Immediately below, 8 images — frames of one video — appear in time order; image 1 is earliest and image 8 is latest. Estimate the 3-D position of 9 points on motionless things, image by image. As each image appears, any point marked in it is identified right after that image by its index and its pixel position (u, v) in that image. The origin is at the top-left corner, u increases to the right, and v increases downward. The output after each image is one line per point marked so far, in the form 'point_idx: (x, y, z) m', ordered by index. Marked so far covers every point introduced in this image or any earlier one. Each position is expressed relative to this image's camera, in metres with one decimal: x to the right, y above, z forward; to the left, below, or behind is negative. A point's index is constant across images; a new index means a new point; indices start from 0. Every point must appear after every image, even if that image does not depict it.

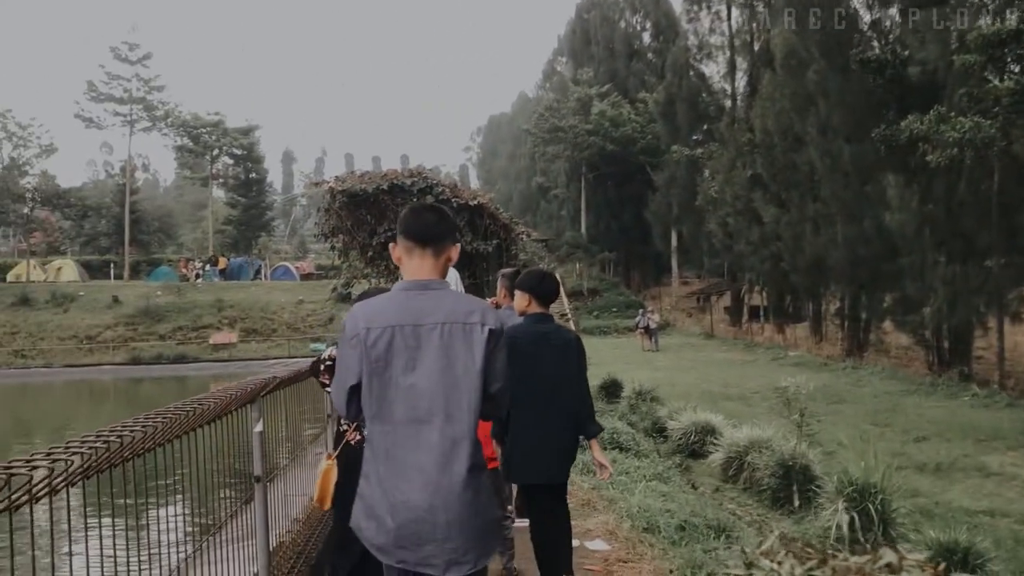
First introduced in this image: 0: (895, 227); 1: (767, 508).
0: (+6.0, +1.0, +14.0) m
1: (+2.1, -1.8, +7.3) m
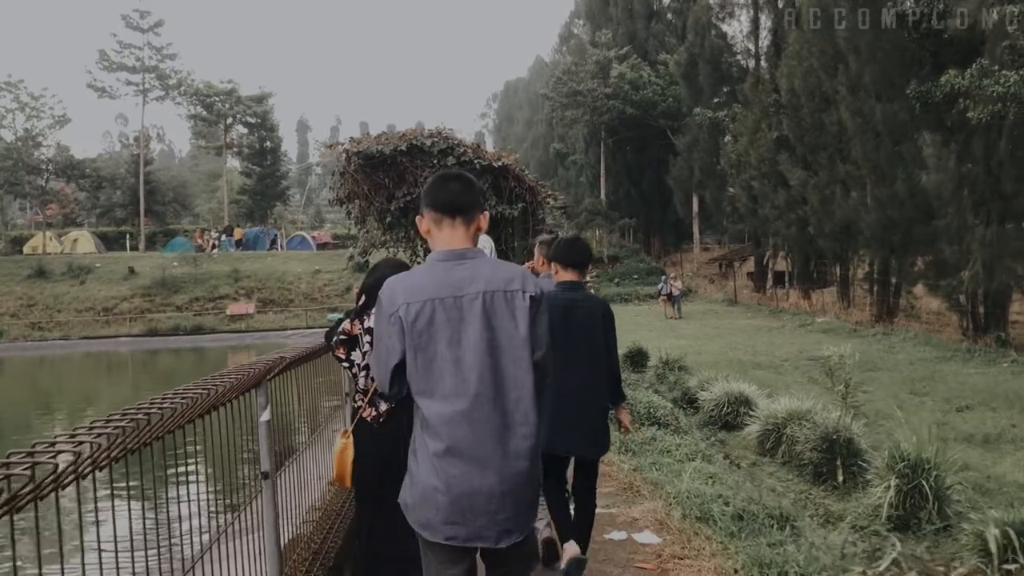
0: (+6.3, +1.5, +13.5) m
1: (+2.3, -1.5, +6.9) m
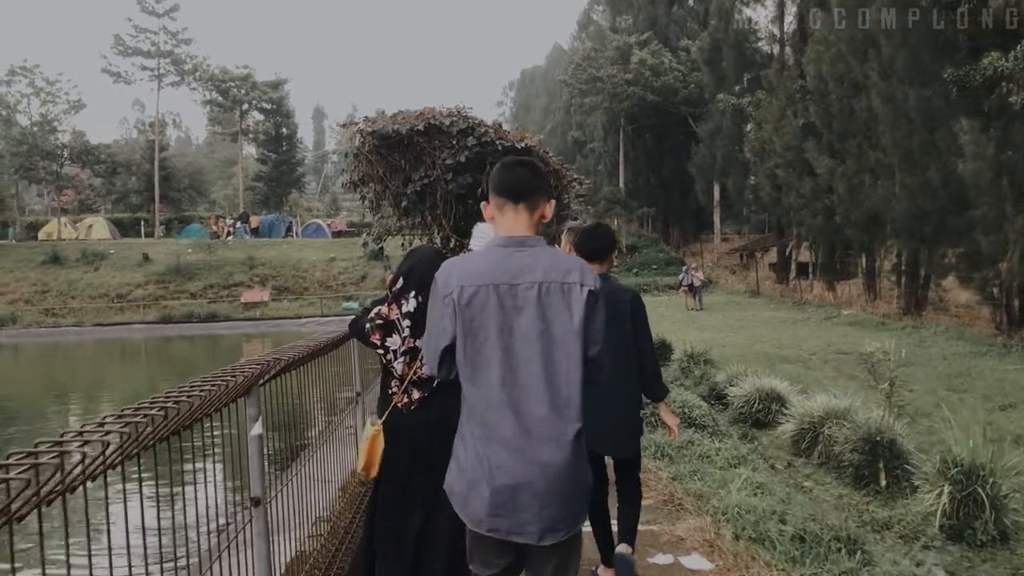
0: (+6.6, +1.6, +13.0) m
1: (+2.5, -1.5, +6.5) m
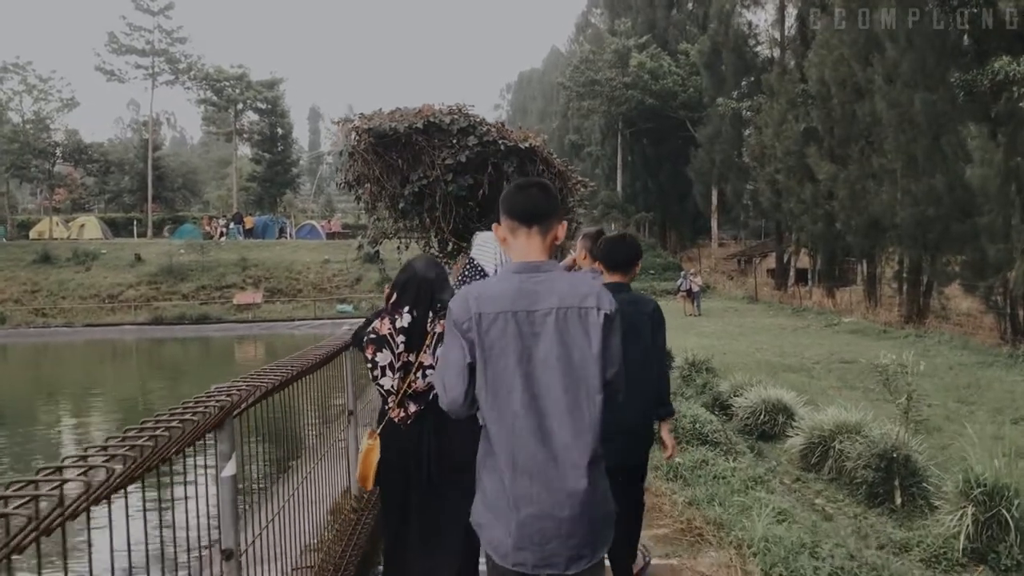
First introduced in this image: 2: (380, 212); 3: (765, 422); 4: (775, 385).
0: (+6.6, +1.5, +12.7) m
1: (+2.5, -1.5, +6.2) m
2: (-0.9, +0.5, +6.4) m
3: (+2.3, -1.2, +8.2) m
4: (+2.9, -1.1, +9.8) m
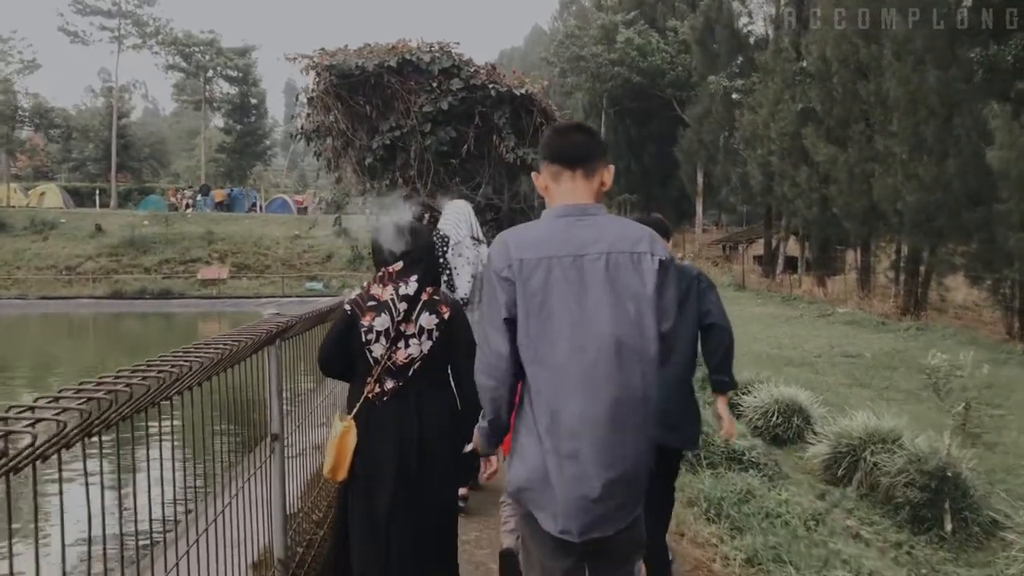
0: (+6.4, +1.6, +11.8) m
1: (+2.4, -1.5, +5.3) m
2: (-1.0, +0.7, +5.3) m
3: (+2.2, -1.1, +7.3) m
4: (+2.7, -0.9, +8.8) m
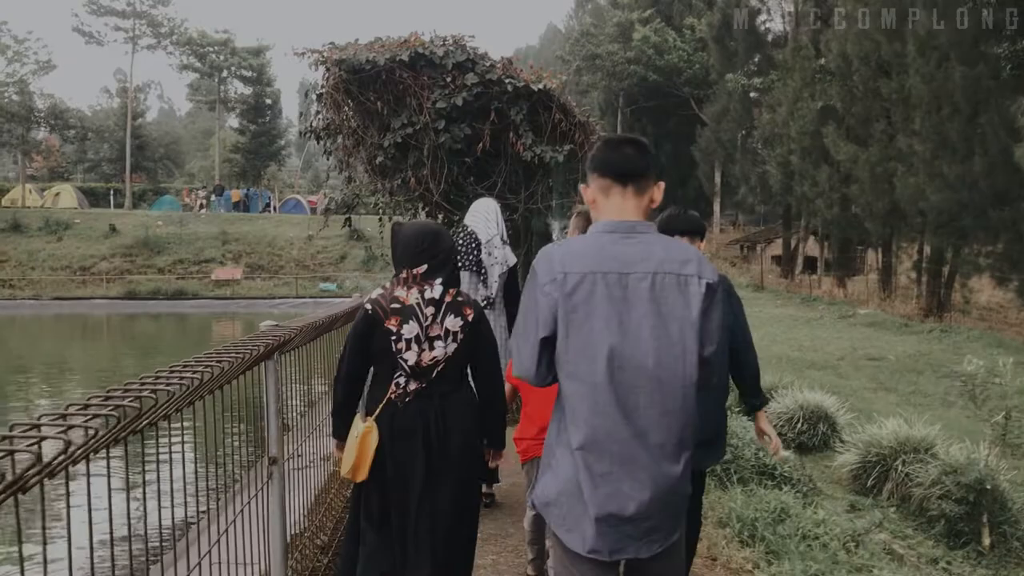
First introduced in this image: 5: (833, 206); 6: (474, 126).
0: (+6.6, +1.6, +11.5) m
1: (+2.5, -1.5, +5.0) m
2: (-0.9, +0.7, +5.1) m
3: (+2.3, -1.1, +7.0) m
4: (+2.9, -1.0, +8.6) m
5: (+6.9, +1.8, +19.1) m
6: (-0.2, +0.9, +5.0) m
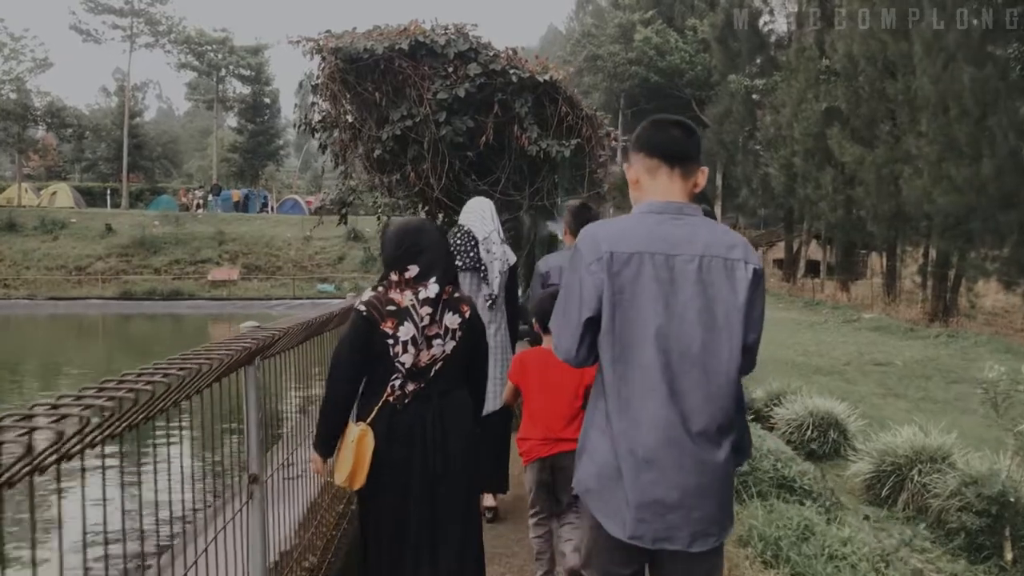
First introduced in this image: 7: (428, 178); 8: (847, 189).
0: (+6.6, +1.5, +11.3) m
1: (+2.5, -1.5, +4.8) m
2: (-0.9, +0.7, +4.8) m
3: (+2.3, -1.2, +6.8) m
4: (+2.9, -1.0, +8.3) m
5: (+6.9, +1.7, +18.9) m
6: (-0.2, +0.9, +4.8) m
7: (-0.5, +0.6, +4.8) m
8: (+7.0, +2.1, +18.7) m
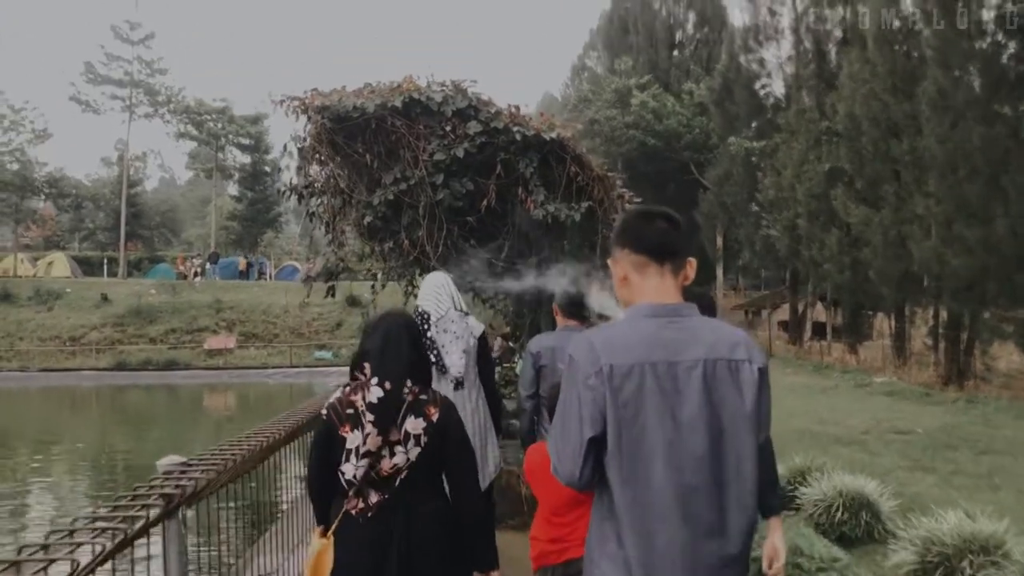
0: (+6.6, +0.8, +11.0) m
1: (+2.5, -1.8, +4.3) m
2: (-0.9, +0.3, +4.5) m
3: (+2.4, -1.7, +6.3) m
4: (+2.9, -1.6, +7.8) m
5: (+6.9, +0.4, +18.5) m
6: (-0.2, +0.5, +4.4) m
7: (-0.4, +0.2, +4.4) m
8: (+7.0, +0.8, +18.3) m
